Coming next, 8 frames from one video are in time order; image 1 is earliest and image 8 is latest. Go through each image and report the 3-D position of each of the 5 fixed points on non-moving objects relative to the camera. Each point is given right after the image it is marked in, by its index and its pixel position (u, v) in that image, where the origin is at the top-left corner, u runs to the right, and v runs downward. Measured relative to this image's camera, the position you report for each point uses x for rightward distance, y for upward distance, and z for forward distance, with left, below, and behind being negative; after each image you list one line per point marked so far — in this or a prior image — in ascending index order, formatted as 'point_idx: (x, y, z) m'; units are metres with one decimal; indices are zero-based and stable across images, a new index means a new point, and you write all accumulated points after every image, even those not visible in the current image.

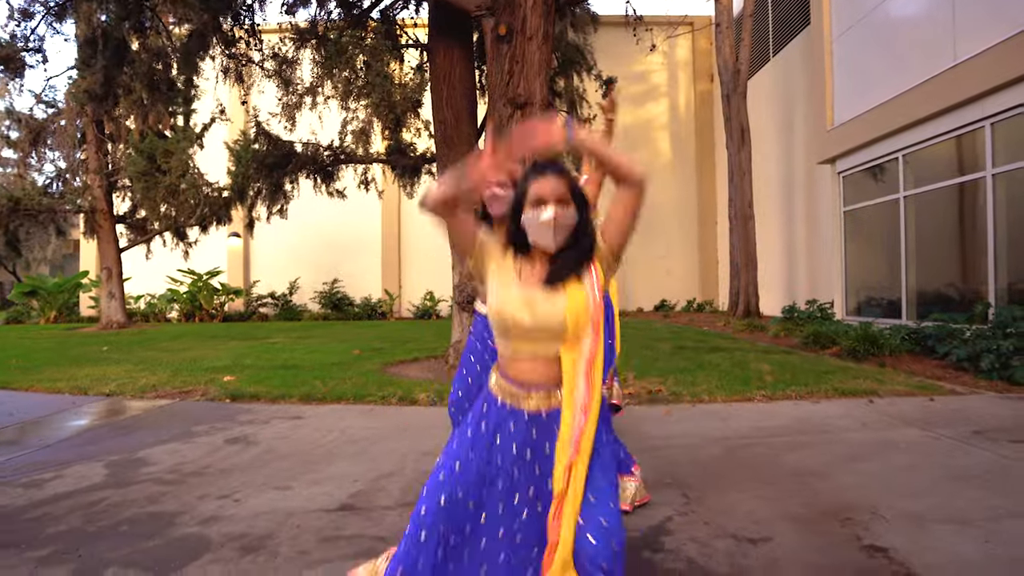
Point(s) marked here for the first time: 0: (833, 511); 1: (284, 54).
0: (+1.5, -1.0, +3.0) m
1: (-3.3, +3.5, +9.5) m
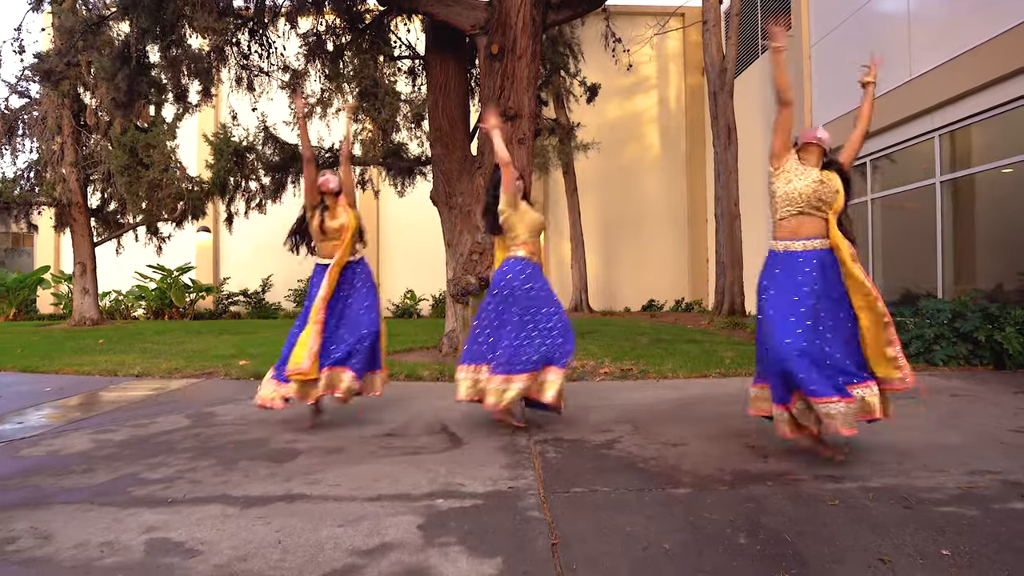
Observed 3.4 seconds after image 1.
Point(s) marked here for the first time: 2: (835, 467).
0: (+1.5, -0.9, +4.3) m
1: (-3.4, +3.6, +10.7) m
2: (+1.5, -0.9, +3.2) m
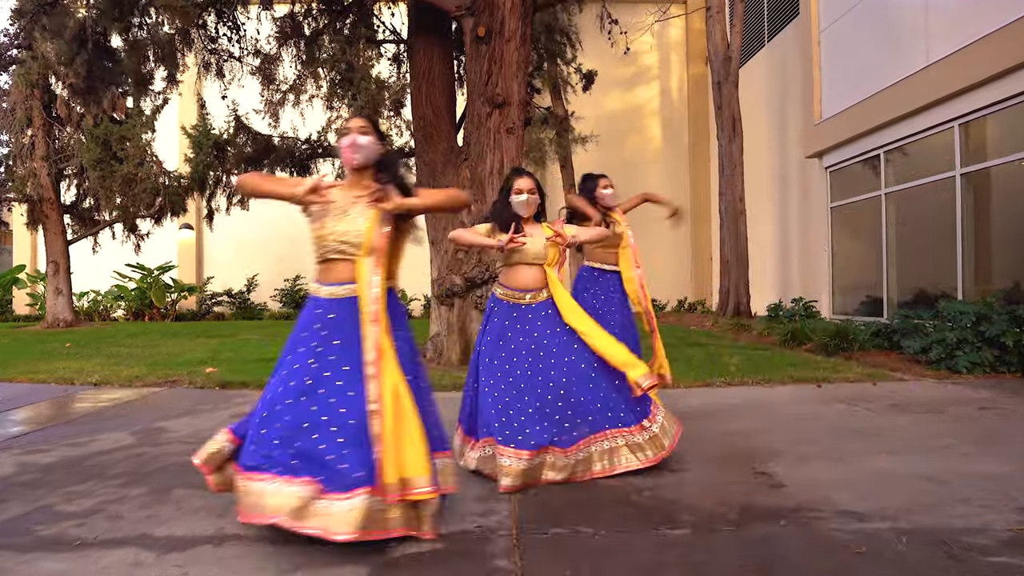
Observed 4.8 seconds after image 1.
0: (+1.3, -0.9, +3.9) m
1: (-3.7, +3.5, +10.2) m
2: (+1.4, -0.9, +2.8) m
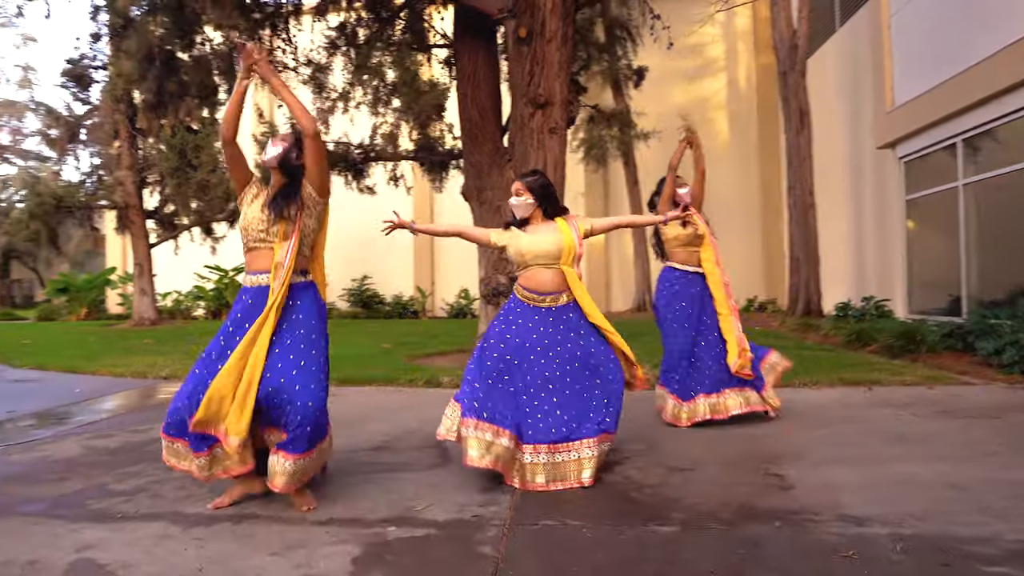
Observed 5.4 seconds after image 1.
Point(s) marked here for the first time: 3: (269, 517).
0: (+1.4, -0.9, +3.9) m
1: (-3.0, +3.5, +10.6) m
2: (+1.4, -0.9, +2.8) m
3: (-1.0, -1.0, +2.8) m
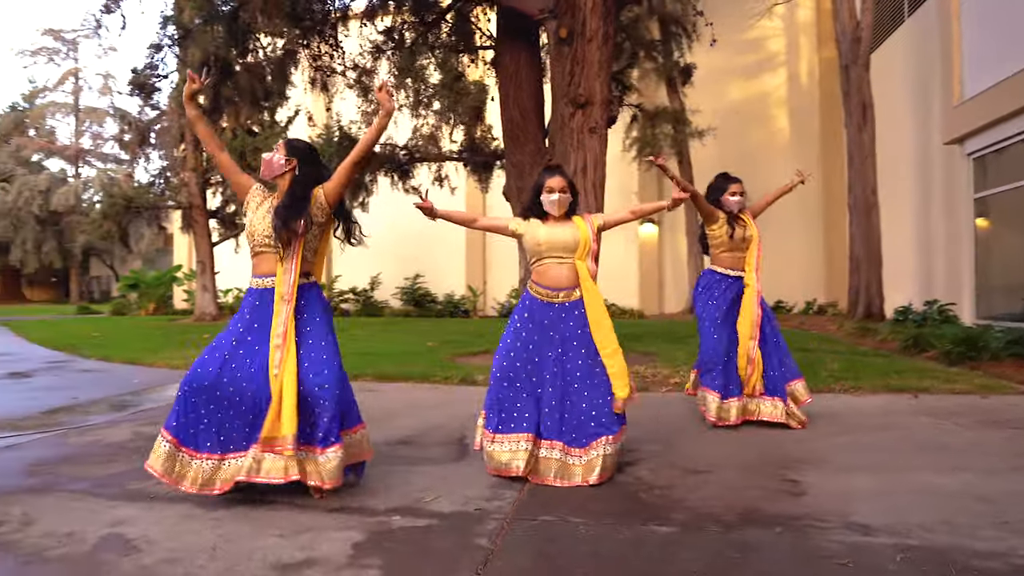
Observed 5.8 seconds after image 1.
0: (+1.5, -1.0, +3.8) m
1: (-2.4, +3.6, +10.9) m
2: (+1.4, -0.9, +2.7) m
3: (-1.0, -0.9, +2.9) m
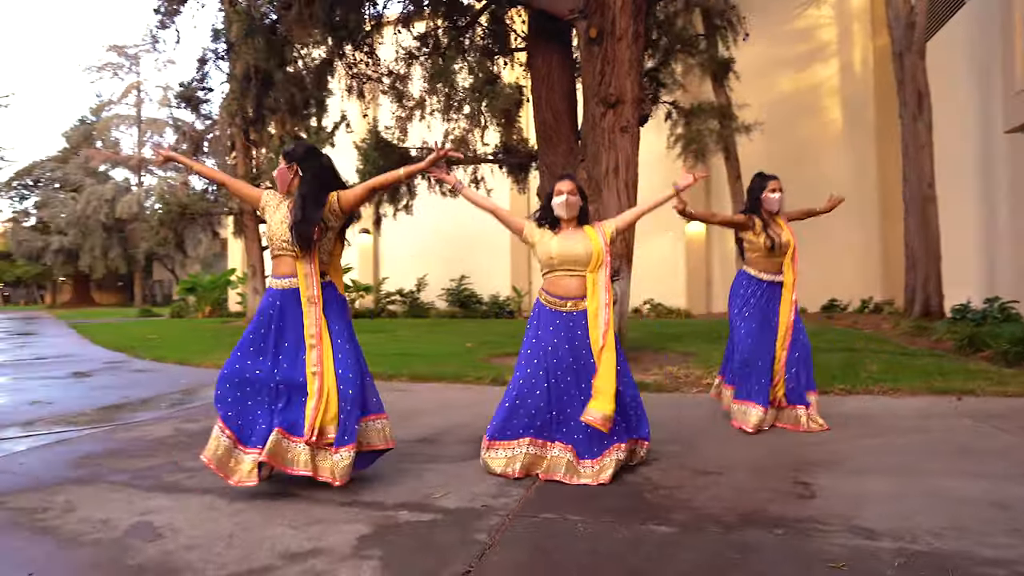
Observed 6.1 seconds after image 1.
0: (+1.6, -1.0, +3.8) m
1: (-1.9, +3.5, +11.1) m
2: (+1.5, -0.9, +2.7) m
3: (-0.9, -1.0, +3.1) m
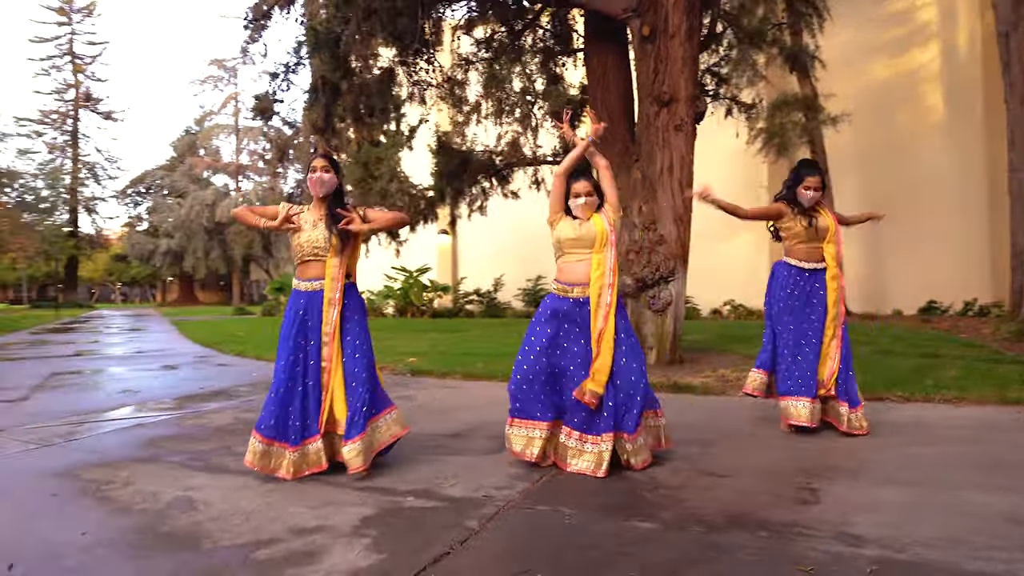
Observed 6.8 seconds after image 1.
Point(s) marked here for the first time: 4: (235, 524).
0: (+1.7, -1.0, +3.8) m
1: (-0.9, +3.5, +11.4) m
2: (+1.4, -0.9, +2.7) m
3: (-0.9, -1.0, +3.3) m
4: (-1.1, -0.9, +2.7) m
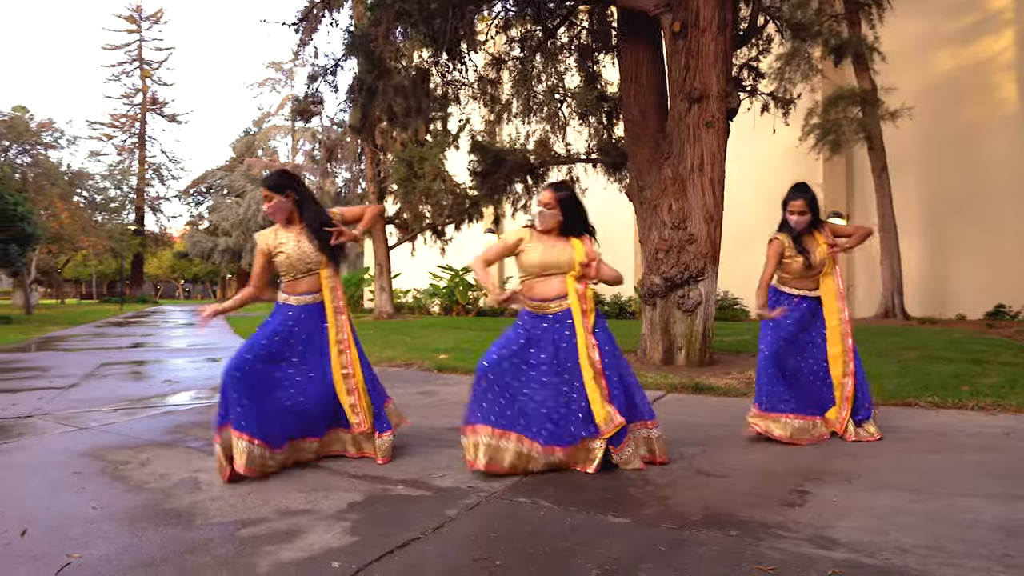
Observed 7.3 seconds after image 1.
0: (+1.7, -1.0, +3.7) m
1: (-0.4, +3.6, +11.5) m
2: (+1.4, -0.9, +2.6) m
3: (-0.9, -0.9, +3.4) m
4: (-1.2, -0.9, +2.8) m
